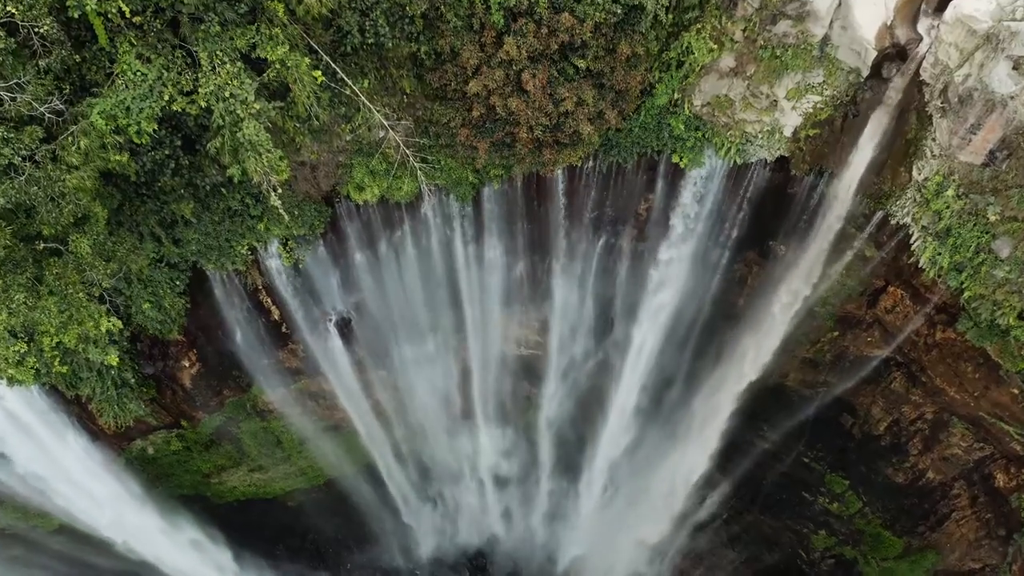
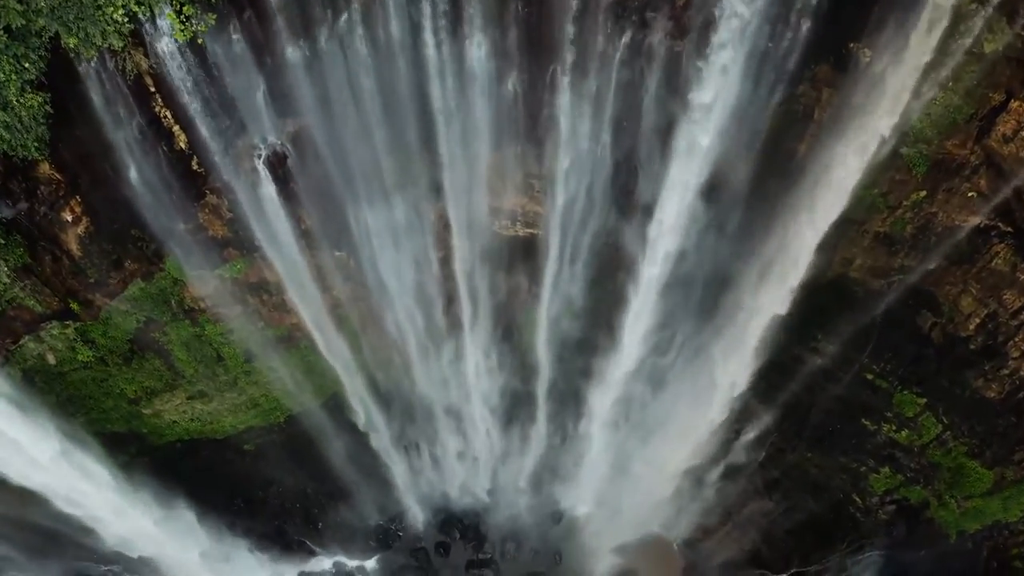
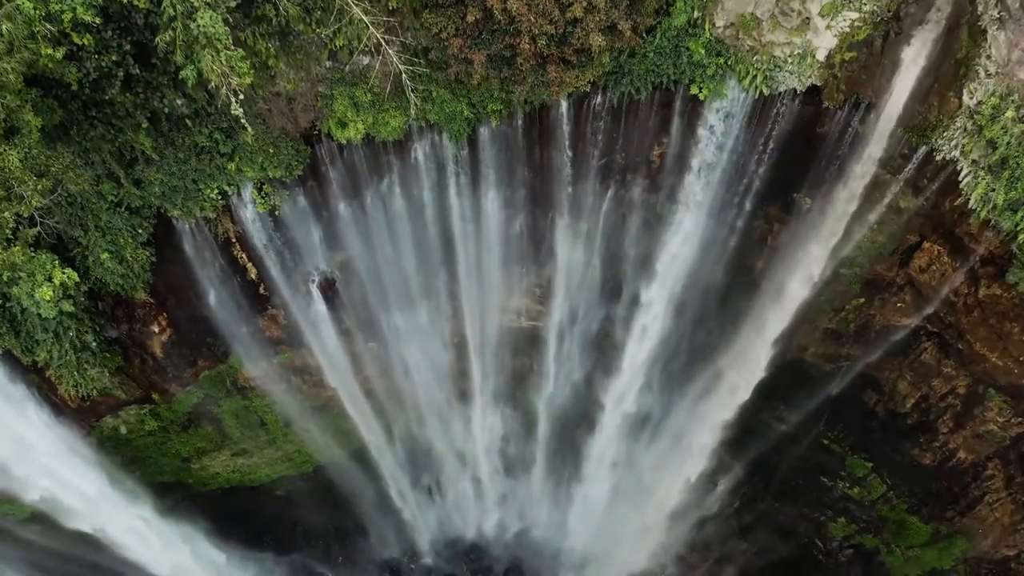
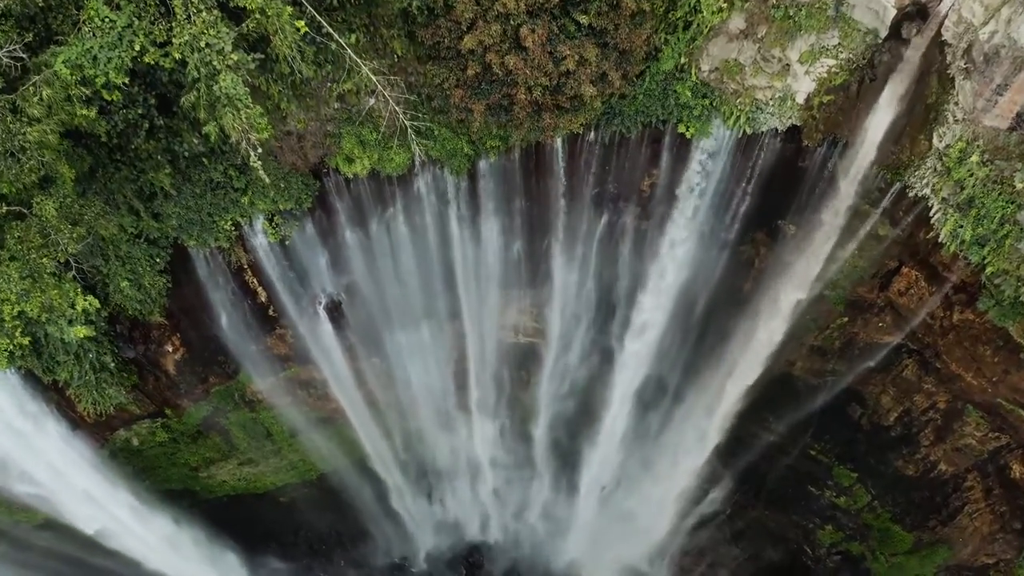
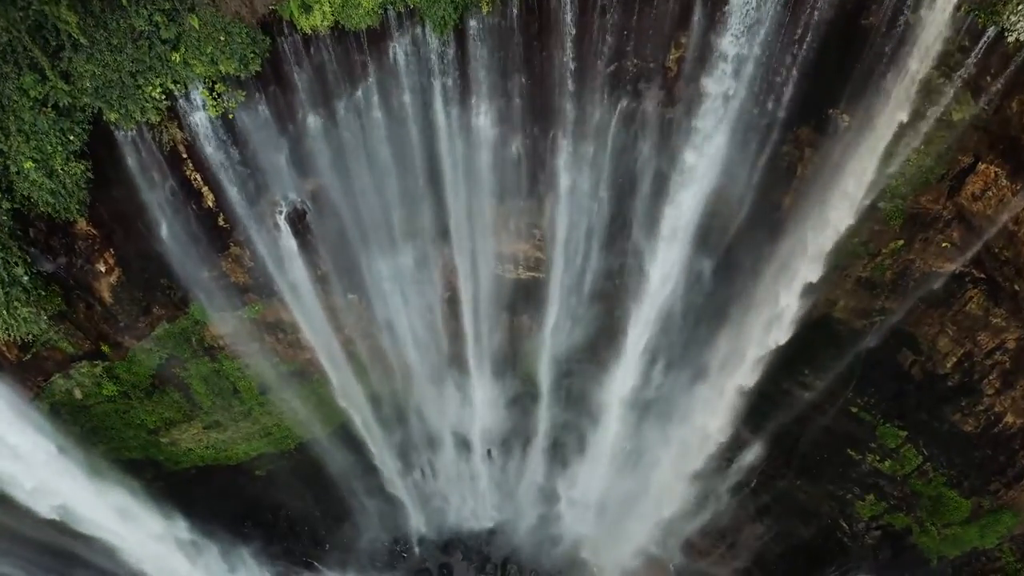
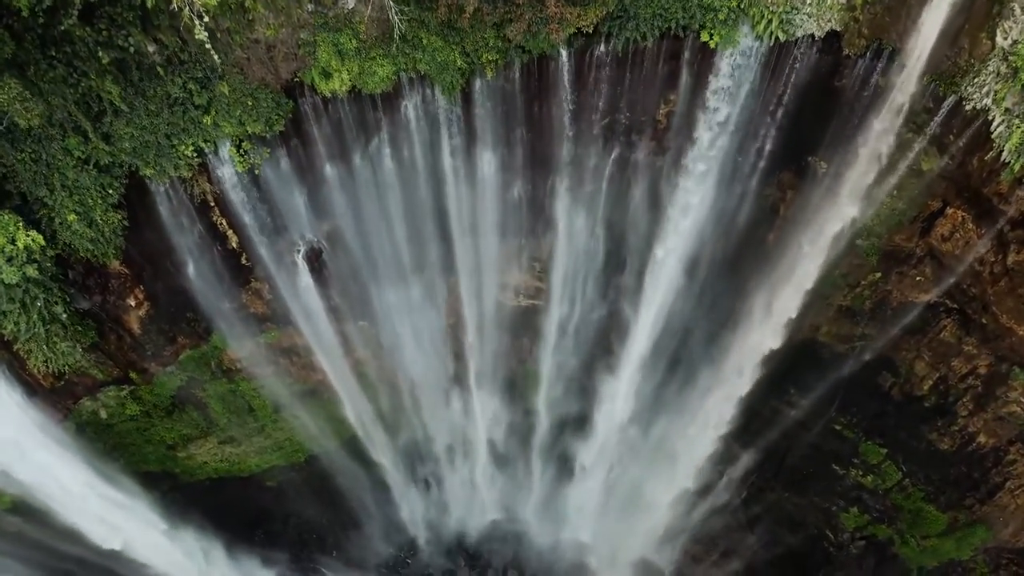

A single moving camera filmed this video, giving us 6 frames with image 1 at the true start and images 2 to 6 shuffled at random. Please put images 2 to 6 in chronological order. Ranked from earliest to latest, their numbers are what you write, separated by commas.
4, 3, 6, 5, 2
